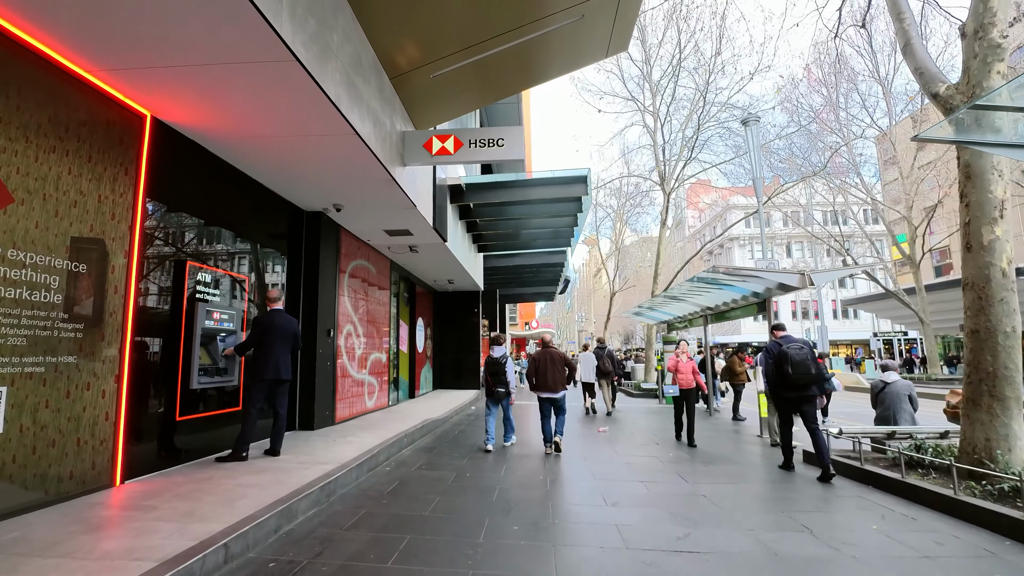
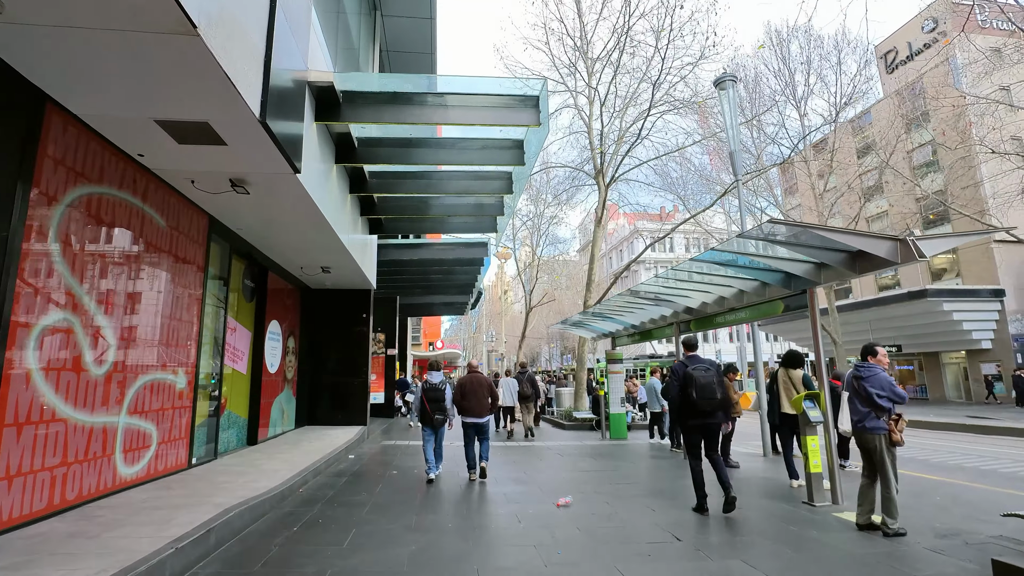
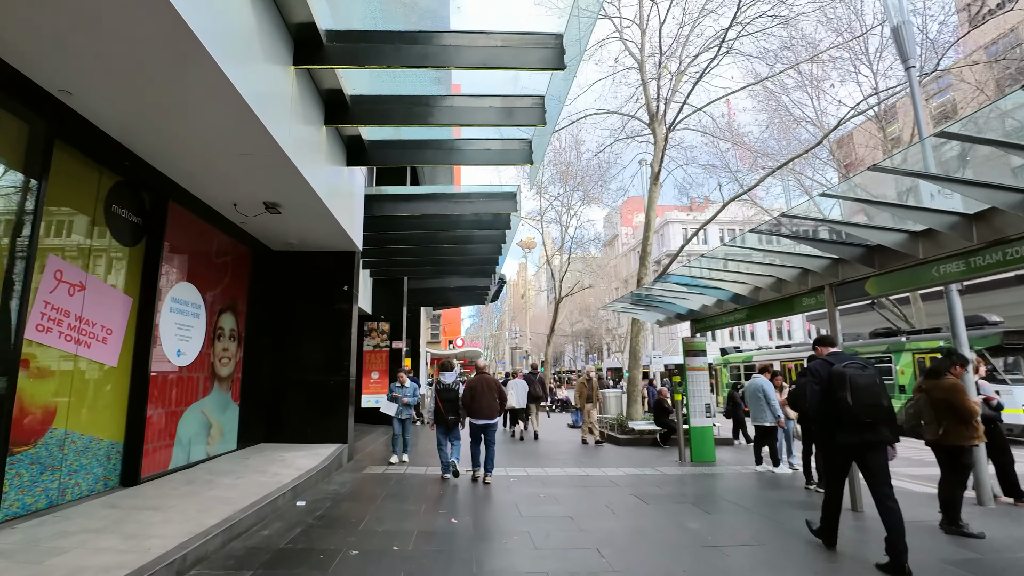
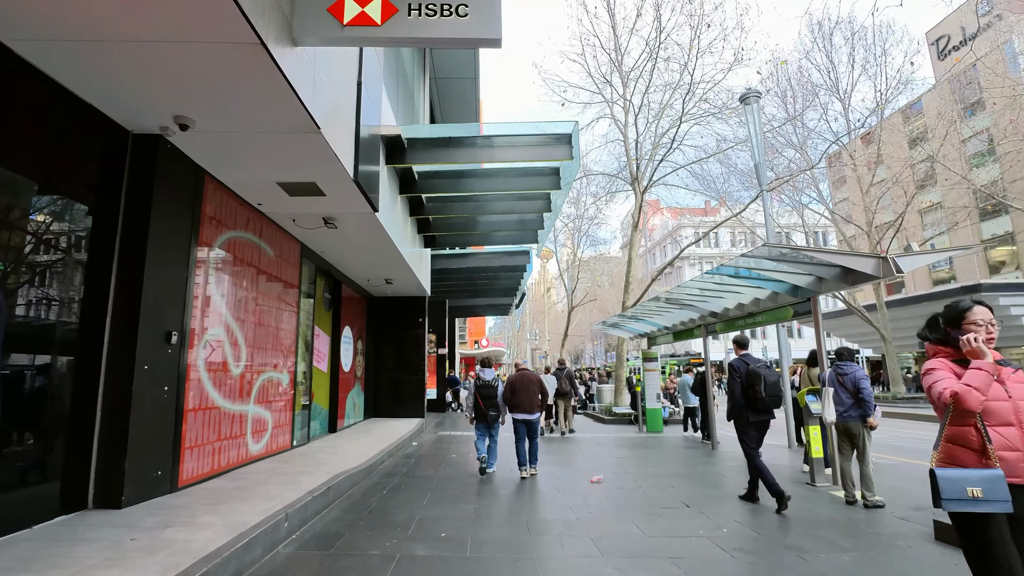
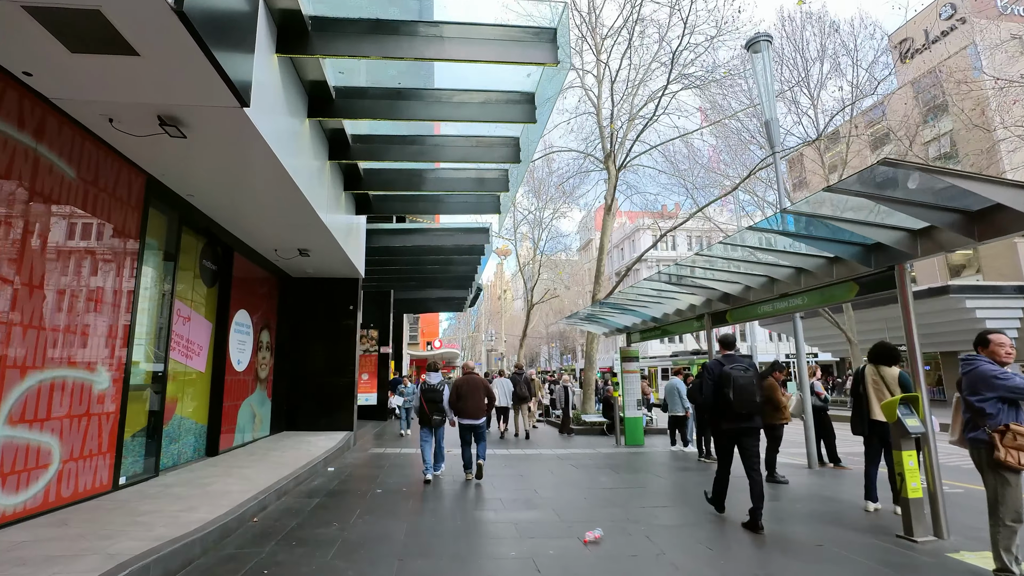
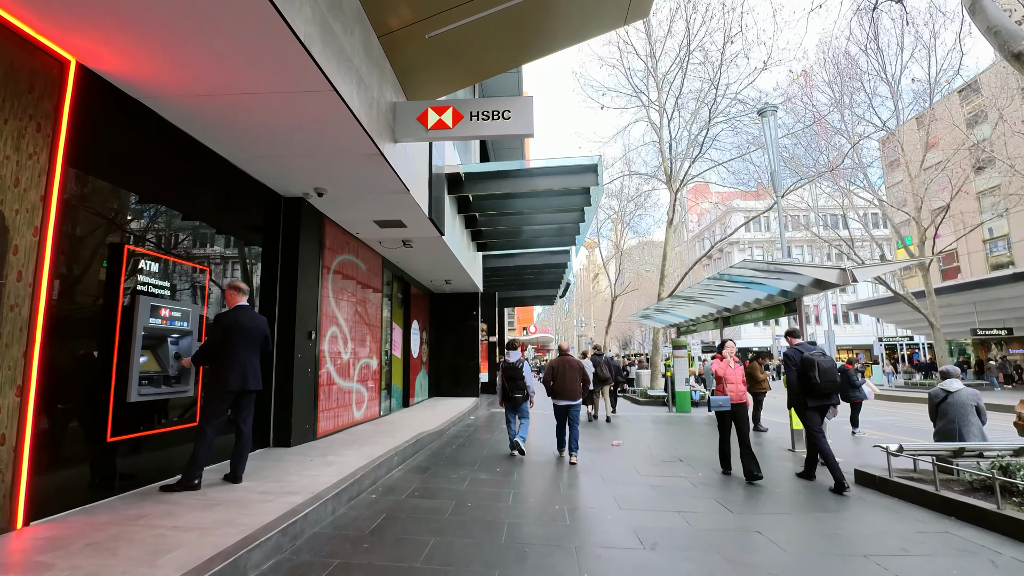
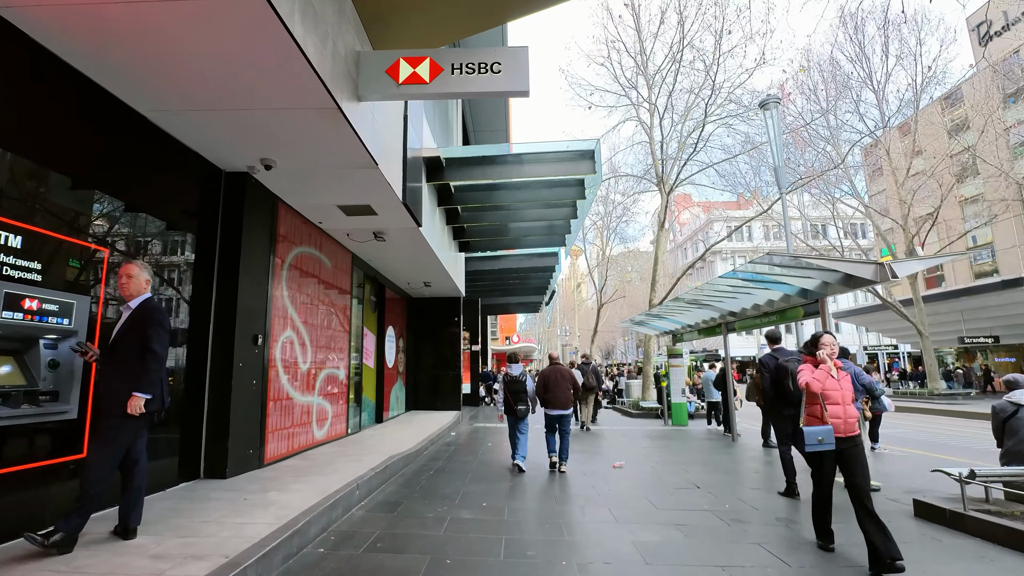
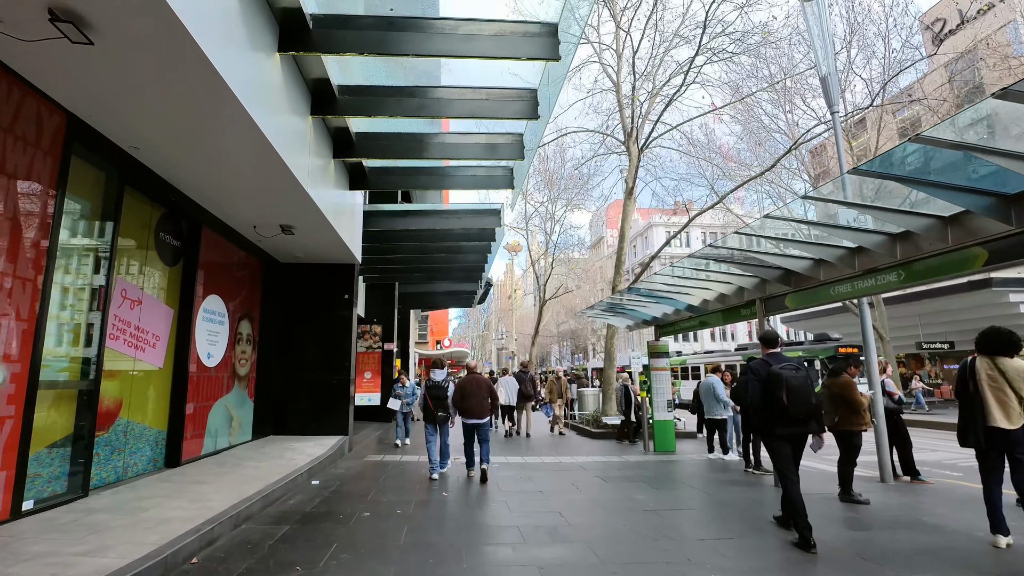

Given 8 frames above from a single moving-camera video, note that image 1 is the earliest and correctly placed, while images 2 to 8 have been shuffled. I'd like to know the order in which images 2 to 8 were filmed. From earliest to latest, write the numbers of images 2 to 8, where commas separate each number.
6, 7, 4, 2, 5, 8, 3
